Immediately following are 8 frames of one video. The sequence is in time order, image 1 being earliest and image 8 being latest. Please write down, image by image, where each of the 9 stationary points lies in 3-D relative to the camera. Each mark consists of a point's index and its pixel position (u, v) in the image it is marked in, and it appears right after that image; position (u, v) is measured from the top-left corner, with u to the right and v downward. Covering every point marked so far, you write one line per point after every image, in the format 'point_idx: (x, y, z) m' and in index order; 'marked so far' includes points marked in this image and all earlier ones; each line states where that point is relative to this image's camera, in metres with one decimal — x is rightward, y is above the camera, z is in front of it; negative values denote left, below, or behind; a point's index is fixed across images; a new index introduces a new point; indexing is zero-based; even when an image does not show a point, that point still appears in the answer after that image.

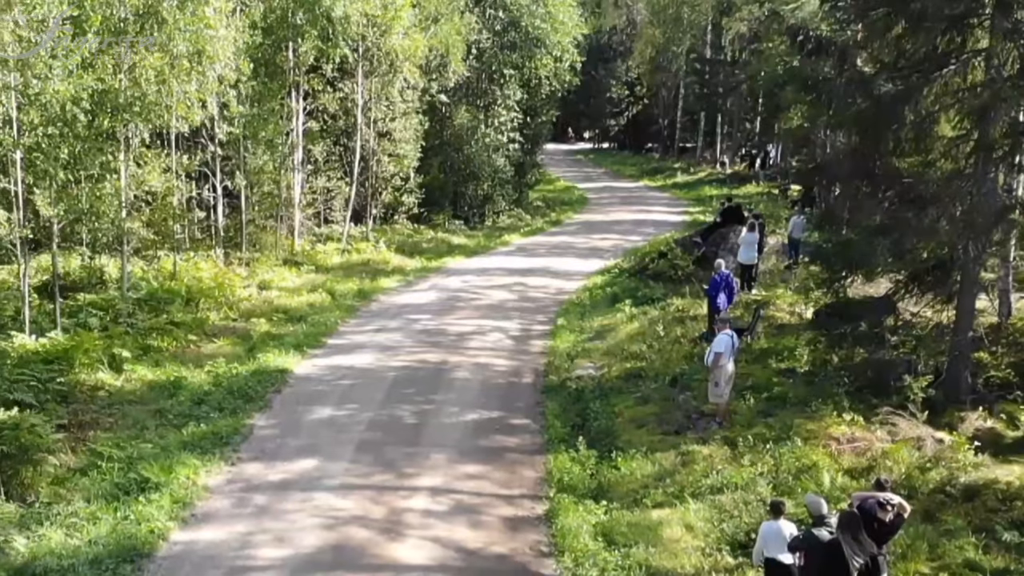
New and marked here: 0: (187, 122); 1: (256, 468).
0: (-4.2, +2.1, +18.3) m
1: (-2.0, -1.4, +10.6) m
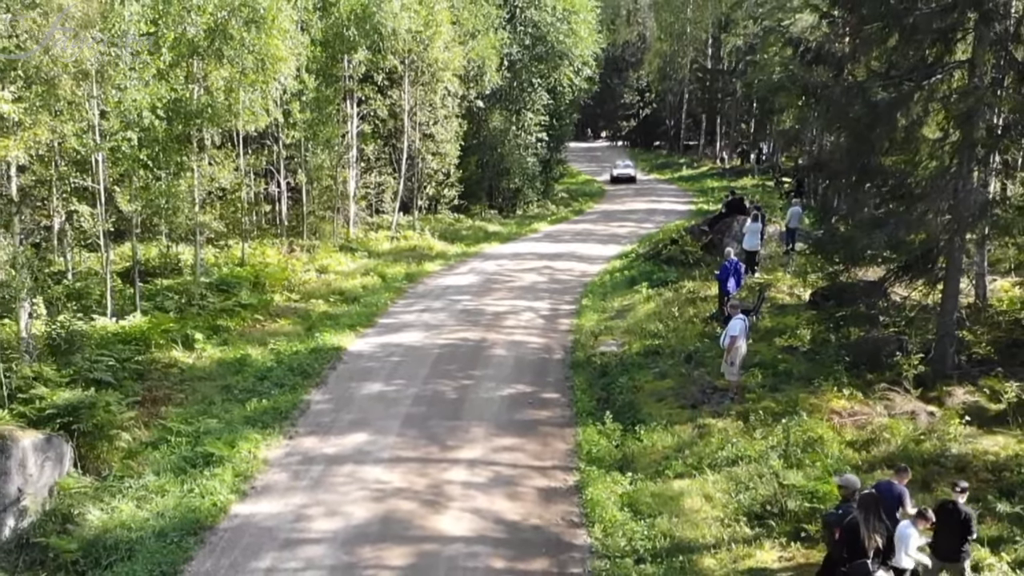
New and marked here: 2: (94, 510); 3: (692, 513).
0: (-3.7, +2.3, +19.9) m
1: (-1.8, -1.3, +12.1) m
2: (-3.0, -1.6, +10.1) m
3: (+1.3, -1.6, +10.3) m
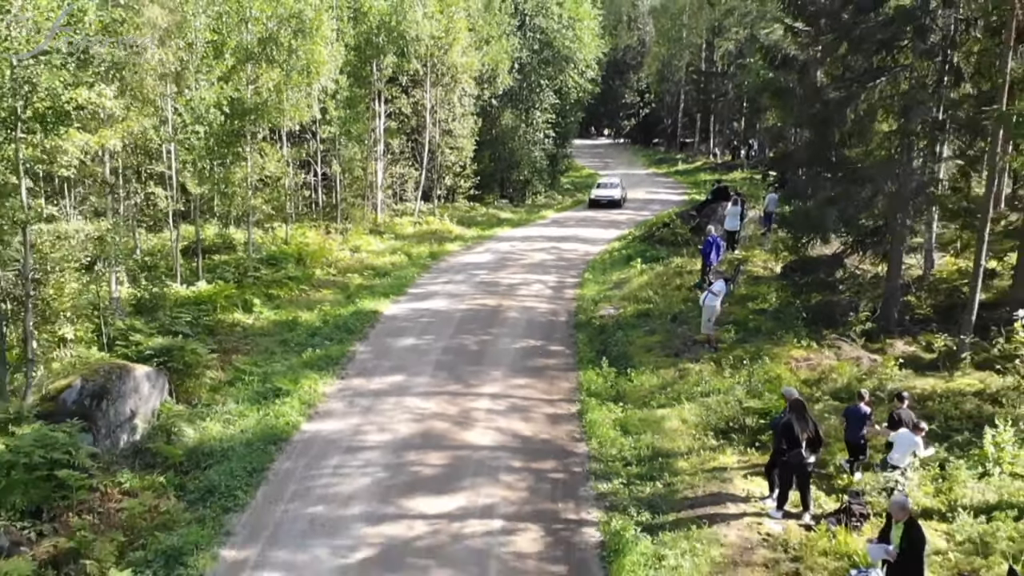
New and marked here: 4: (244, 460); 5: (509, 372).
0: (-3.5, +2.7, +22.4) m
1: (-1.6, -1.0, +14.7) m
2: (-2.9, -1.3, +12.7) m
3: (+1.5, -1.3, +12.8) m
4: (-2.3, -1.5, +11.8) m
5: (0.0, -0.9, +15.2) m
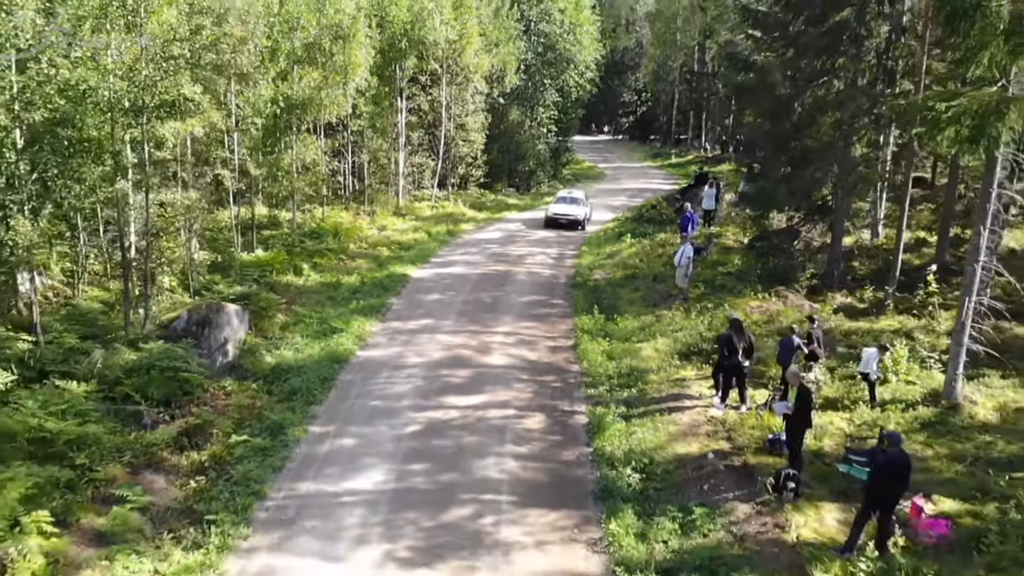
0: (-3.4, +3.2, +25.9) m
1: (-1.5, -0.5, +18.1) m
2: (-2.8, -0.7, +16.1) m
3: (+1.6, -0.8, +16.2) m
4: (-2.2, -0.9, +15.3) m
5: (+0.1, -0.4, +18.6) m
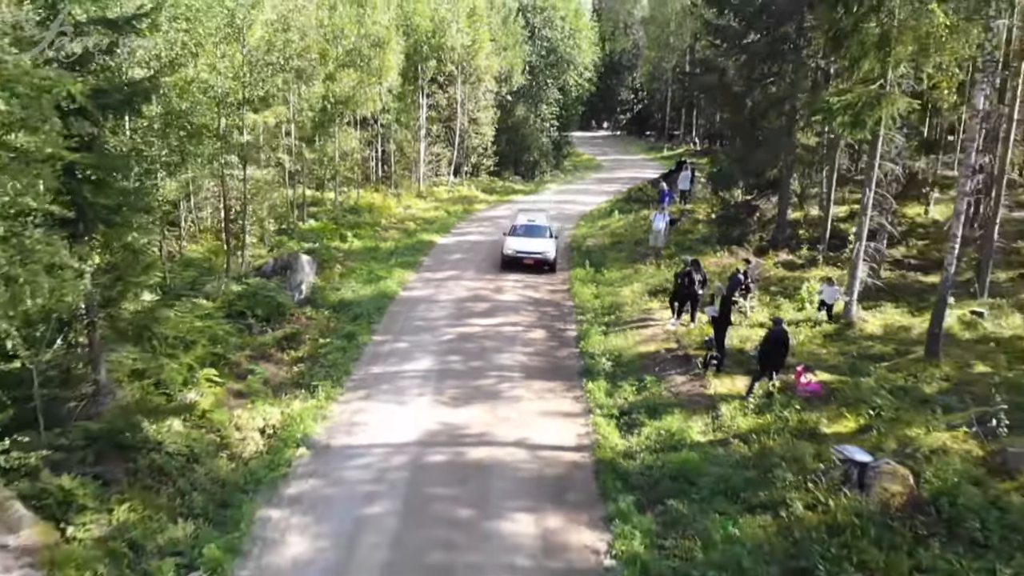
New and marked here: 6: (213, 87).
0: (-3.2, +3.9, +30.6) m
1: (-1.4, +0.2, +22.8) m
2: (-2.6, 0.0, +20.8) m
3: (+1.7, -0.1, +20.9) m
4: (-2.0, -0.2, +20.0) m
5: (+0.2, +0.3, +23.4) m
6: (-4.0, +2.7, +18.6) m
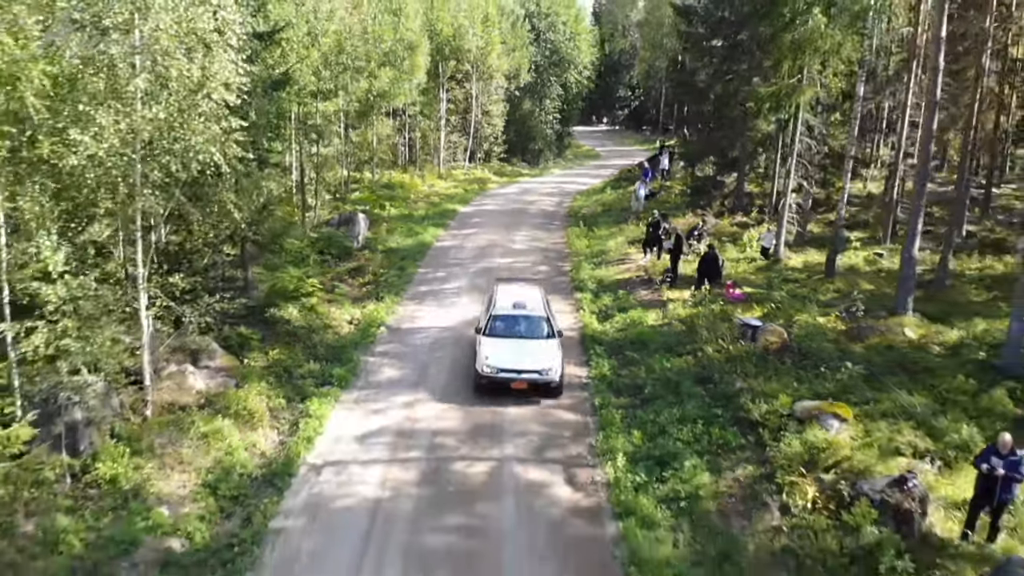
0: (-3.0, +4.9, +36.5) m
1: (-1.2, +1.2, +28.7) m
2: (-2.5, +0.9, +26.7) m
3: (+1.9, +0.9, +26.8) m
4: (-1.8, +0.7, +25.9) m
5: (+0.4, +1.2, +29.3) m
6: (-3.9, +3.7, +24.5) m
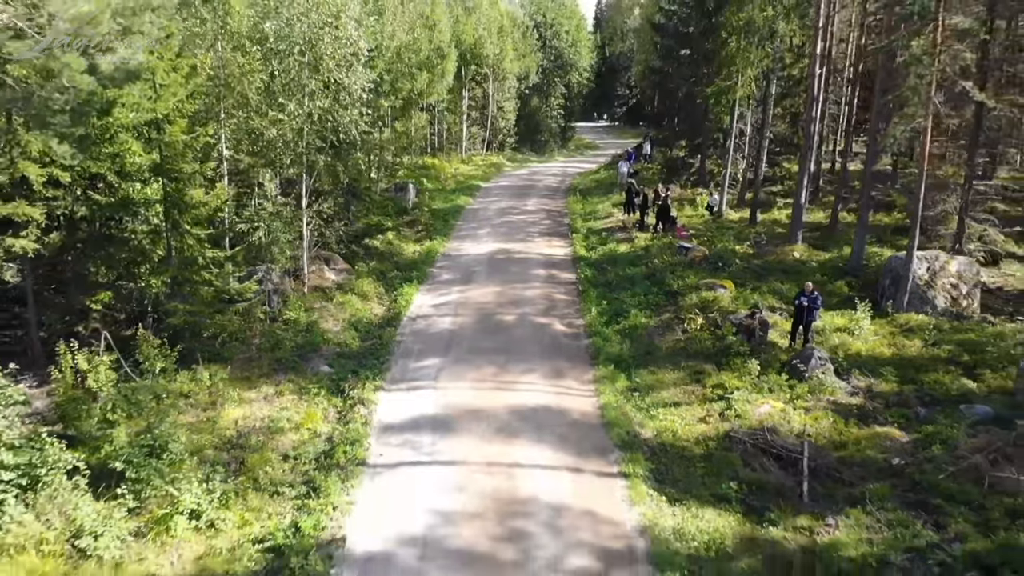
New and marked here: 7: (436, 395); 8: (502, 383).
0: (-2.6, +6.1, +45.2) m
1: (-0.8, +2.4, +37.5) m
2: (-2.1, +2.2, +35.5) m
3: (+2.2, +2.1, +35.5) m
4: (-1.5, +2.0, +34.6) m
5: (+0.8, +2.5, +38.0) m
6: (-3.5, +4.9, +33.2) m
7: (-1.0, -1.4, +17.5) m
8: (-0.1, -1.2, +18.0) m
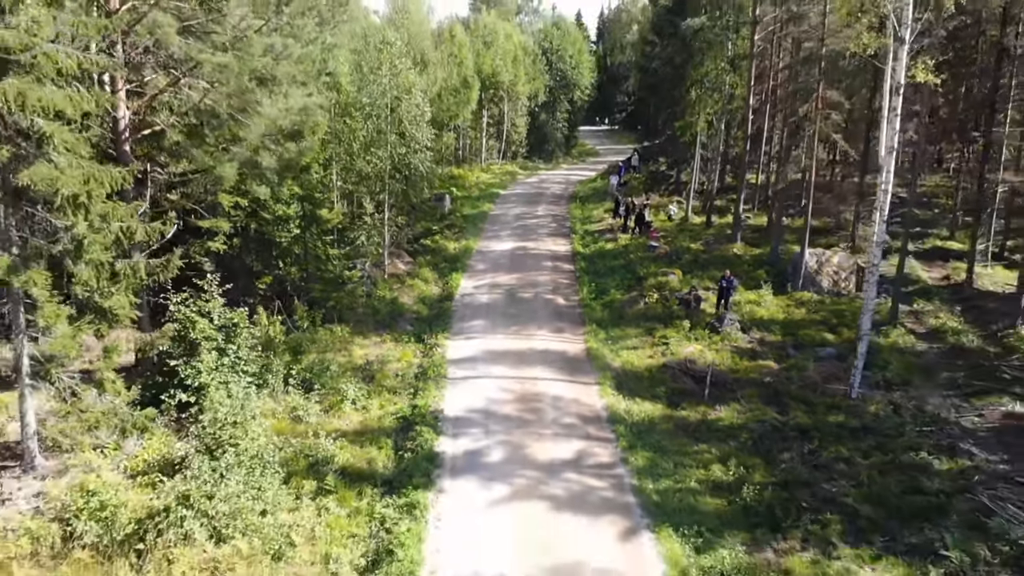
0: (-2.1, +6.6, +55.3) m
1: (-0.4, +2.9, +47.6) m
2: (-1.7, +2.6, +45.6) m
3: (+2.7, +2.5, +45.6) m
4: (-1.1, +2.4, +44.7) m
5: (+1.2, +2.9, +48.1) m
6: (-3.1, +5.3, +43.3) m
7: (-0.6, -1.1, +27.6) m
8: (+0.3, -1.0, +28.2) m
